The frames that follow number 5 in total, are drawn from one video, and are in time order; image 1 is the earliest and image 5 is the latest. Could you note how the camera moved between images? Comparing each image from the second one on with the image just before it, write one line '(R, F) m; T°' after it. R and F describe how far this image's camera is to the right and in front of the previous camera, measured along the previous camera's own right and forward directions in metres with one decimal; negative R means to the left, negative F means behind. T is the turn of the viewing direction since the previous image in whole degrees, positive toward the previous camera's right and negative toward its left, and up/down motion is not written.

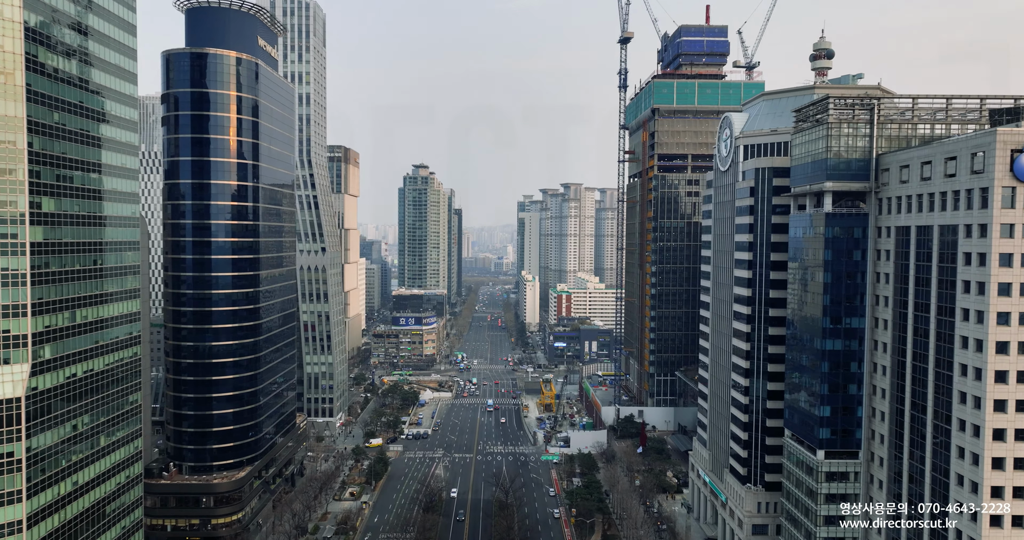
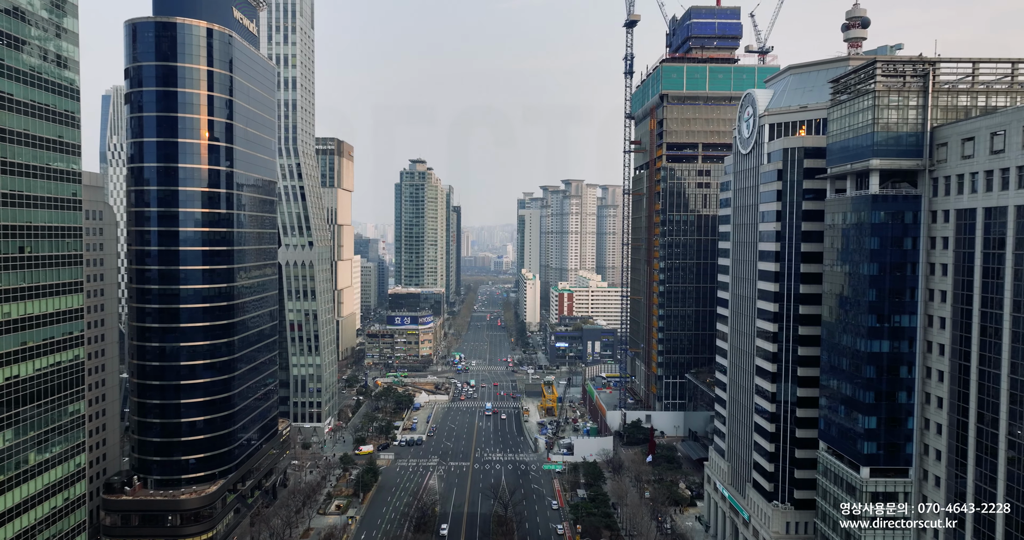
(0.0, +6.4) m; 0°
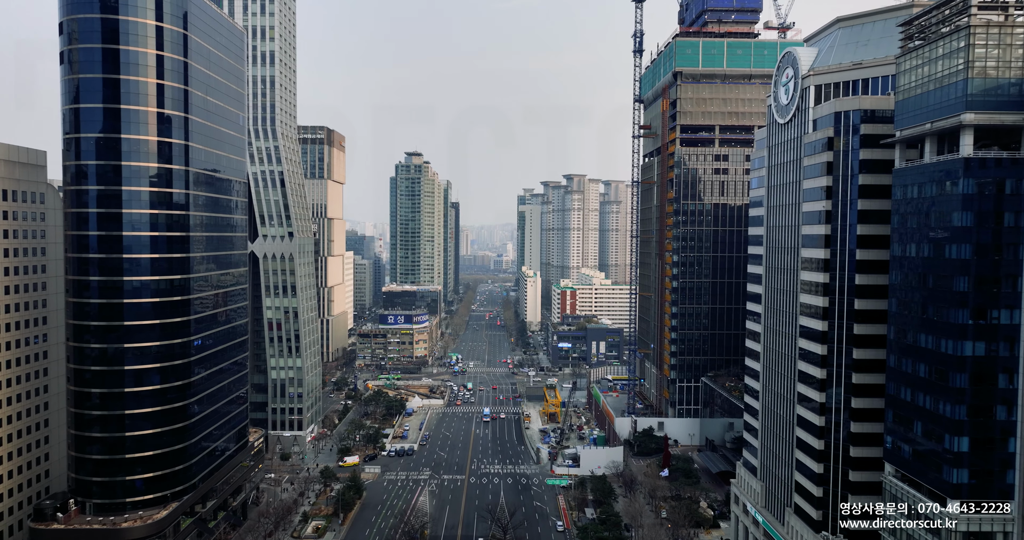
(0.0, +8.8) m; 0°
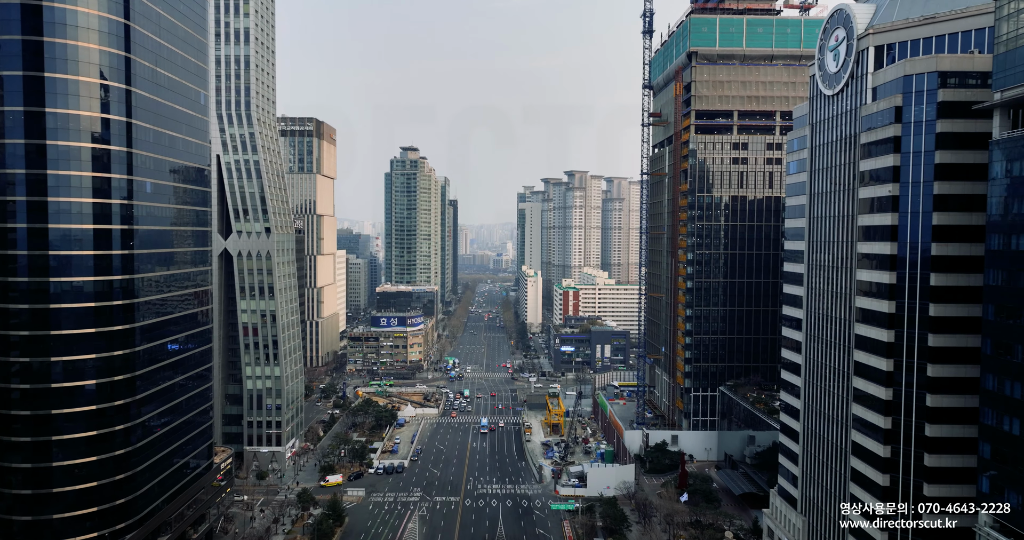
(0.0, +8.2) m; 0°
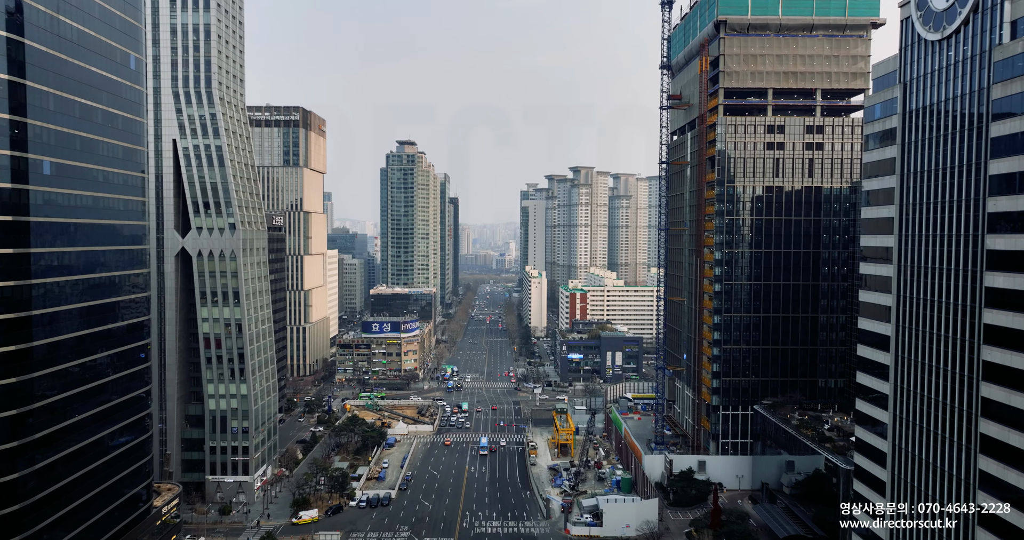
(+0.1, +11.1) m; 0°
